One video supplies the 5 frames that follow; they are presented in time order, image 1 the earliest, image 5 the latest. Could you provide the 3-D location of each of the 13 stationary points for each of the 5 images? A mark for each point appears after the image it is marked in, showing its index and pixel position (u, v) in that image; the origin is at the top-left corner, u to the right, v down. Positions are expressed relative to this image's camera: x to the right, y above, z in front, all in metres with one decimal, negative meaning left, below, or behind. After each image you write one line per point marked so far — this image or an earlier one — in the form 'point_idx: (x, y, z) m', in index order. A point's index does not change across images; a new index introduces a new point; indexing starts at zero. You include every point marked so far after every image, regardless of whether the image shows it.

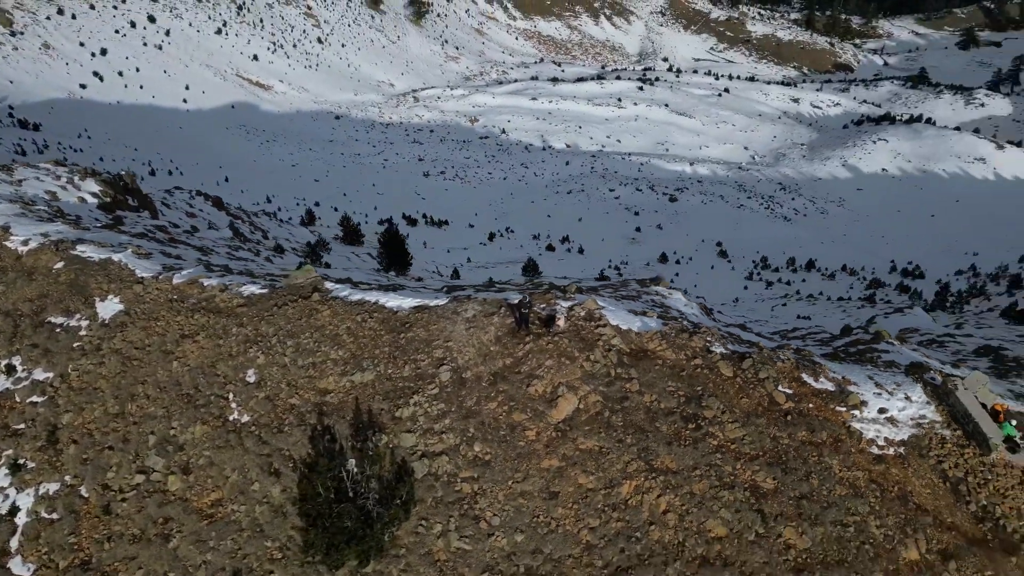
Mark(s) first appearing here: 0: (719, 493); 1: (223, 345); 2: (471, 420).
0: (+1.6, -1.6, +5.4) m
1: (-2.7, -0.5, +6.8) m
2: (-0.3, -1.1, +5.8) m
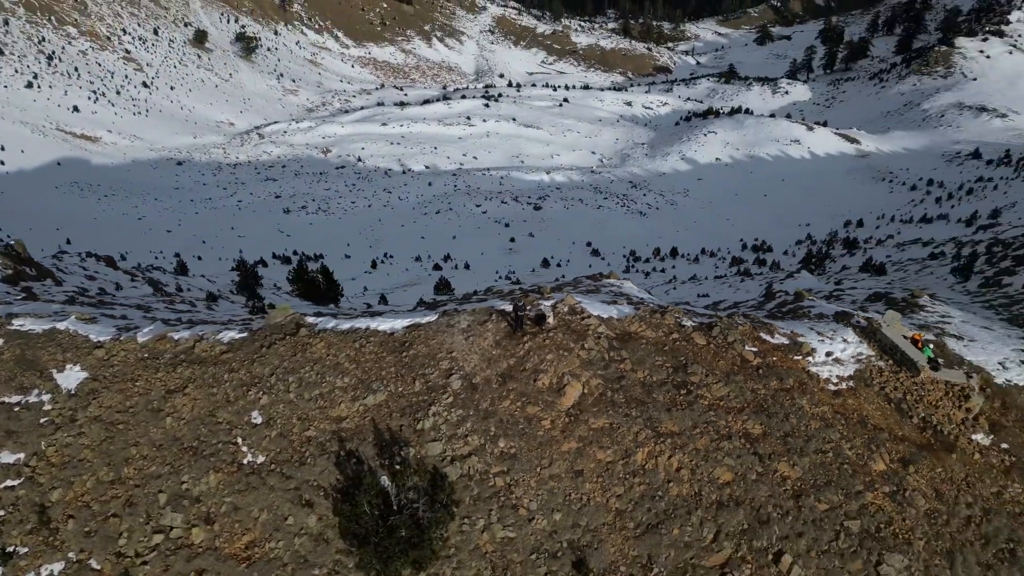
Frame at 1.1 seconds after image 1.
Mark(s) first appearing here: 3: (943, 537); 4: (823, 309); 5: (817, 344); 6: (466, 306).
0: (+1.8, -1.4, +6.2) m
1: (-2.7, -1.0, +6.7) m
2: (-0.2, -1.1, +6.3) m
3: (+3.5, -2.0, +5.9) m
4: (+3.6, -0.2, +8.3) m
5: (+3.1, -0.6, +7.1) m
6: (-0.4, -0.2, +7.9) m
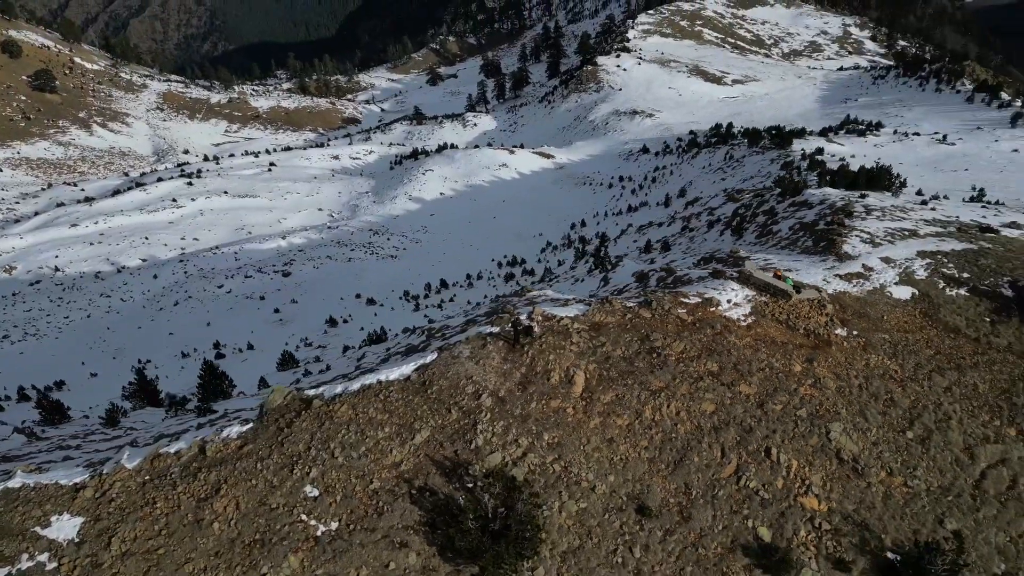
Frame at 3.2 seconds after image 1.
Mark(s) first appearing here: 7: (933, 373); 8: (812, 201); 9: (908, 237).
0: (+2.1, -1.1, +7.9) m
1: (-2.4, -1.8, +6.7) m
2: (+0.2, -1.3, +7.2) m
3: (+3.8, -1.3, +8.2) m
4: (+2.6, +0.2, +10.4) m
5: (+2.7, -0.1, +9.2) m
6: (-0.9, -0.6, +8.7) m
7: (+5.0, -1.0, +8.8) m
8: (+6.2, +1.8, +14.9) m
9: (+6.5, +0.9, +11.8) m
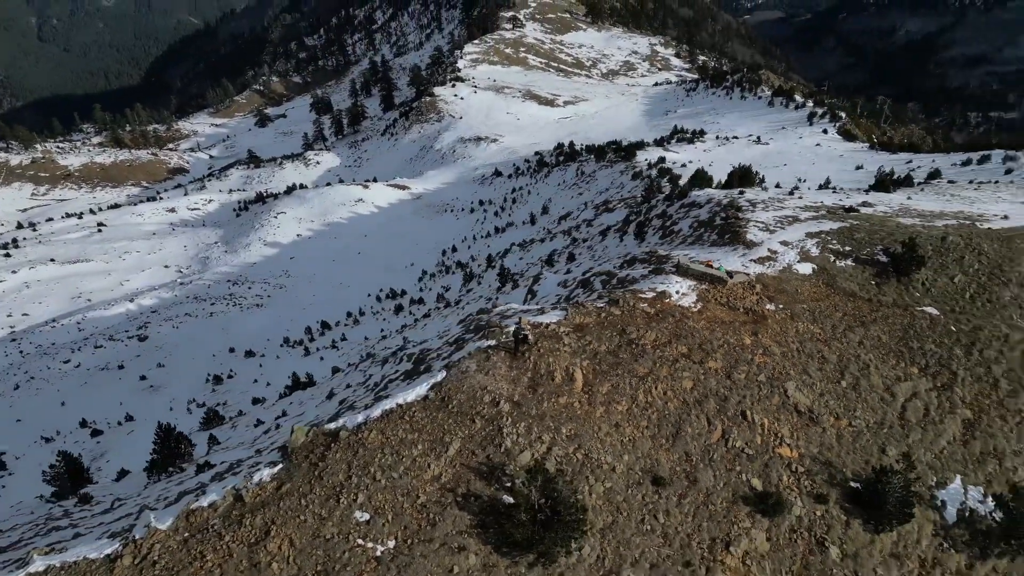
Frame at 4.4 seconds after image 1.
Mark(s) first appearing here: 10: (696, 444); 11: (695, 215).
0: (+2.0, -1.0, +8.9) m
1: (-1.9, -2.2, +6.9) m
2: (+0.4, -1.4, +7.9) m
3: (+3.7, -1.0, +9.5) m
4: (+1.9, +0.2, +11.5) m
5: (+2.3, 0.0, +10.4) m
6: (-1.0, -0.9, +9.1) m
7: (+4.8, -0.6, +10.4) m
8: (+4.3, +2.0, +16.6) m
9: (+5.4, +1.3, +13.7) m
10: (+2.1, -1.8, +8.3) m
11: (+4.0, +1.6, +15.6) m
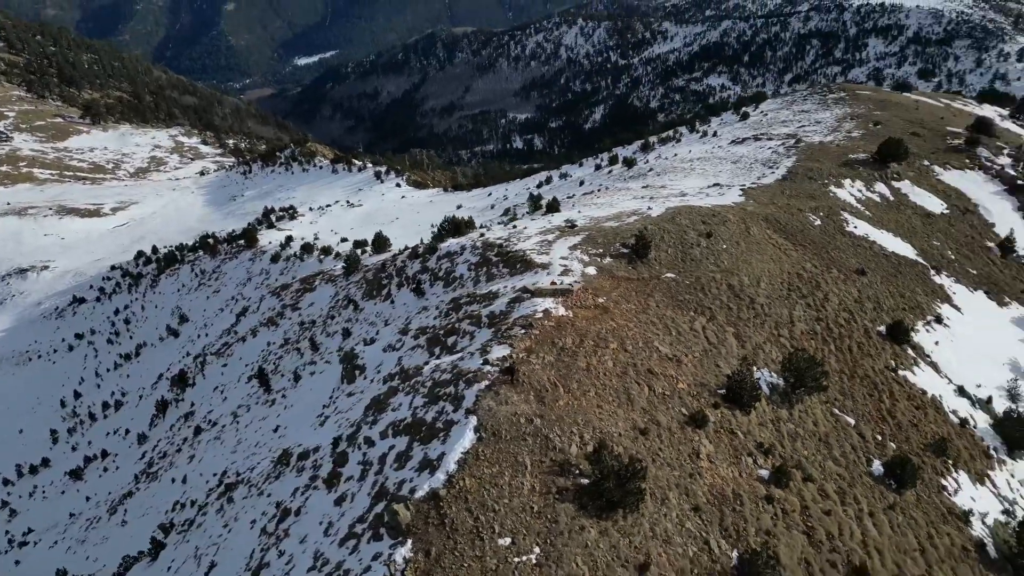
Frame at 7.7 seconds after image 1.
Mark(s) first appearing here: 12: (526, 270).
0: (+1.4, -1.1, +11.6) m
1: (-0.4, -3.0, +7.8) m
2: (+0.7, -1.8, +9.9) m
3: (+2.4, -0.8, +13.1) m
4: (-0.4, -0.4, +13.8) m
5: (+0.5, -0.4, +13.0) m
6: (-1.2, -1.9, +10.2) m
7: (+2.7, -0.3, +14.4) m
8: (-1.7, +1.0, +19.4) m
9: (+0.9, +1.1, +17.5) m
10: (+2.0, -1.7, +11.1) m
11: (-1.3, +0.7, +18.3) m
12: (+0.3, +0.4, +16.0) m
